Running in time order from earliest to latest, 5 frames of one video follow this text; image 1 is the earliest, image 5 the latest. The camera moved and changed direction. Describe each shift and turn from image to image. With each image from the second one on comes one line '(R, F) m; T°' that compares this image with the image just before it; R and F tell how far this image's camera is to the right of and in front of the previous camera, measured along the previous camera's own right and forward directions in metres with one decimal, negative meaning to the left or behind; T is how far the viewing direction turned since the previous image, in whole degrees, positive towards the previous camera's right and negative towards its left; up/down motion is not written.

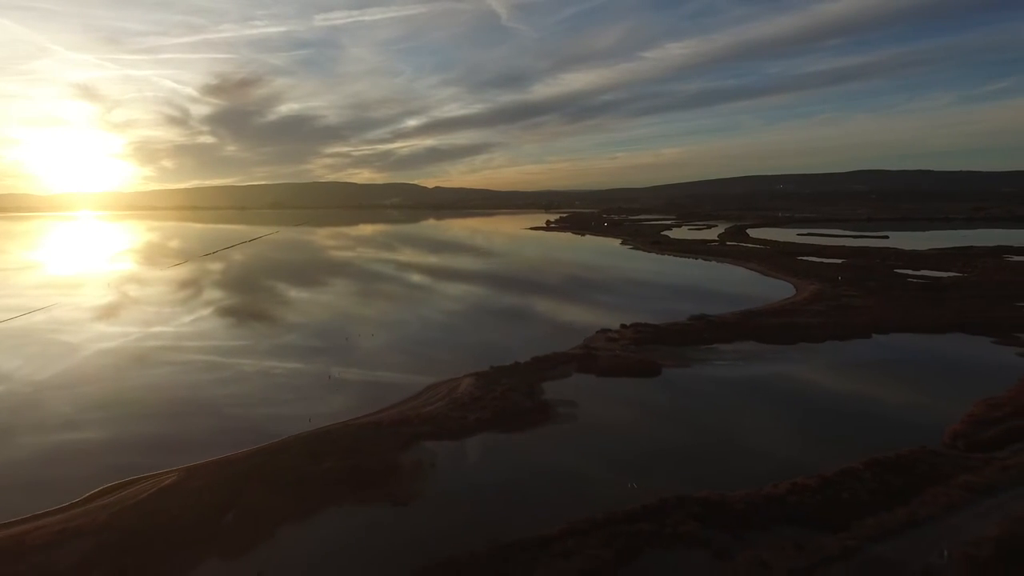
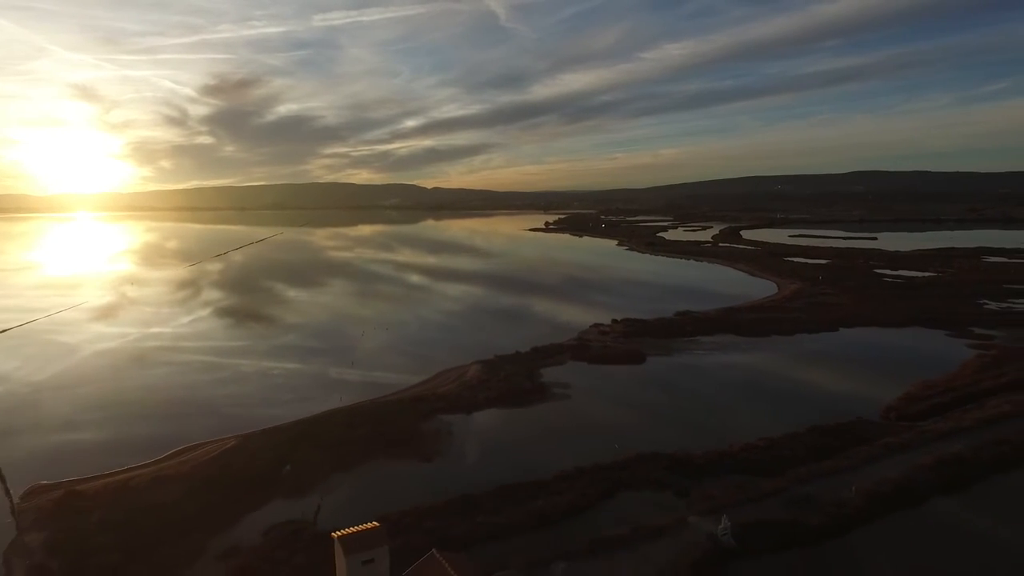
(-0.1, -1.8) m; 0°
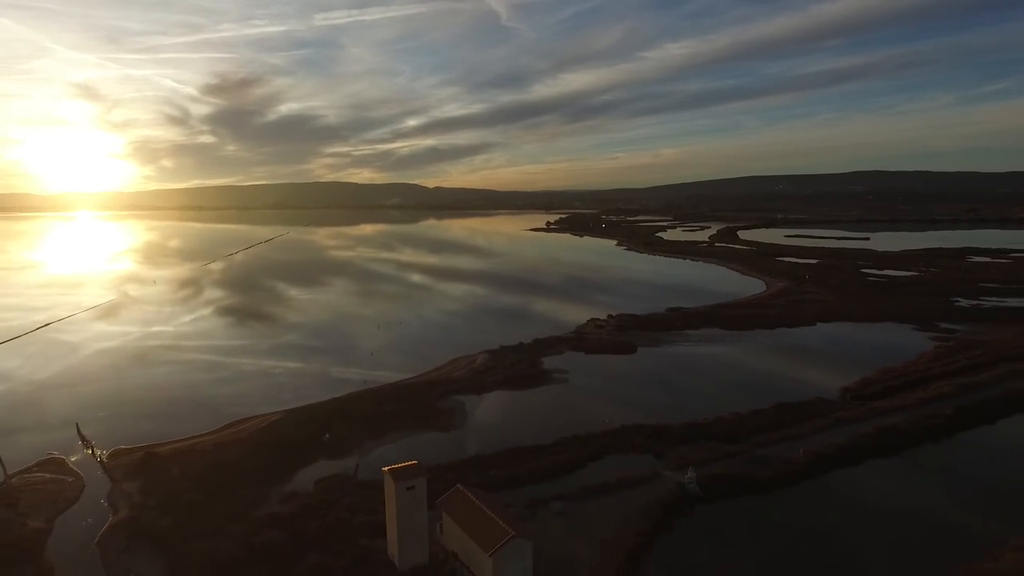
(+0.5, -0.6) m; 0°
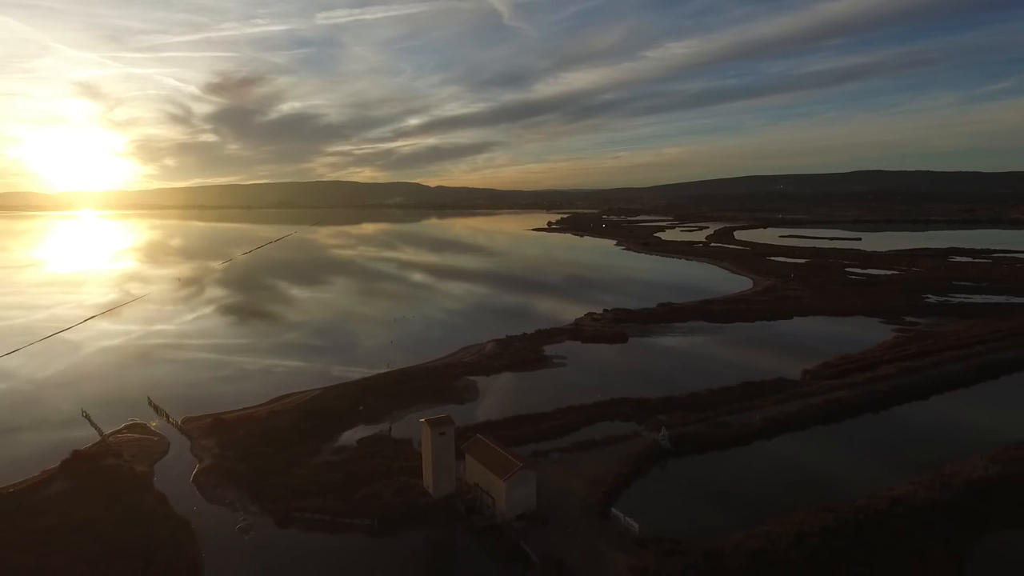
(+0.5, -0.9) m; 0°
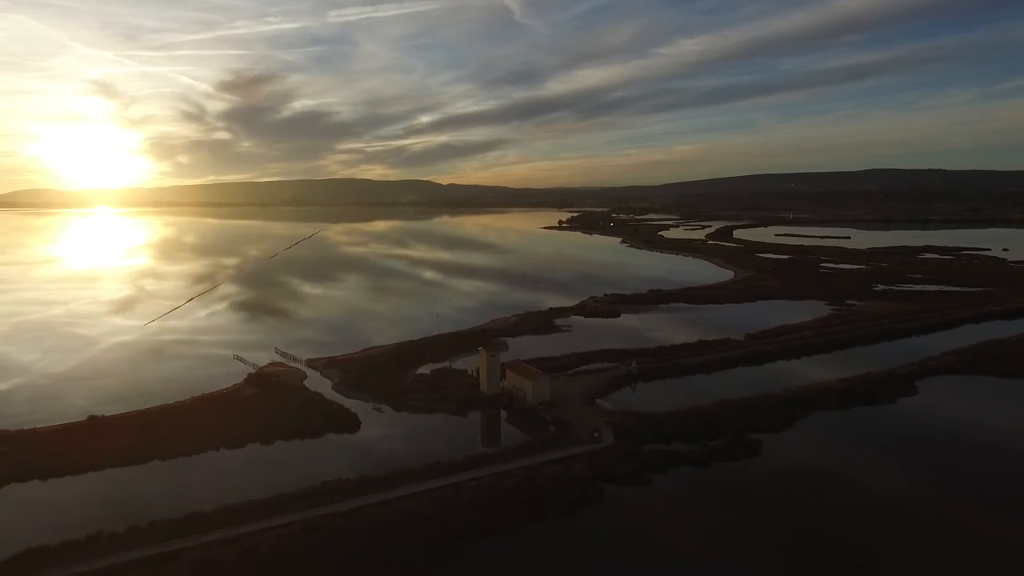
(+1.2, -2.2) m; -1°
